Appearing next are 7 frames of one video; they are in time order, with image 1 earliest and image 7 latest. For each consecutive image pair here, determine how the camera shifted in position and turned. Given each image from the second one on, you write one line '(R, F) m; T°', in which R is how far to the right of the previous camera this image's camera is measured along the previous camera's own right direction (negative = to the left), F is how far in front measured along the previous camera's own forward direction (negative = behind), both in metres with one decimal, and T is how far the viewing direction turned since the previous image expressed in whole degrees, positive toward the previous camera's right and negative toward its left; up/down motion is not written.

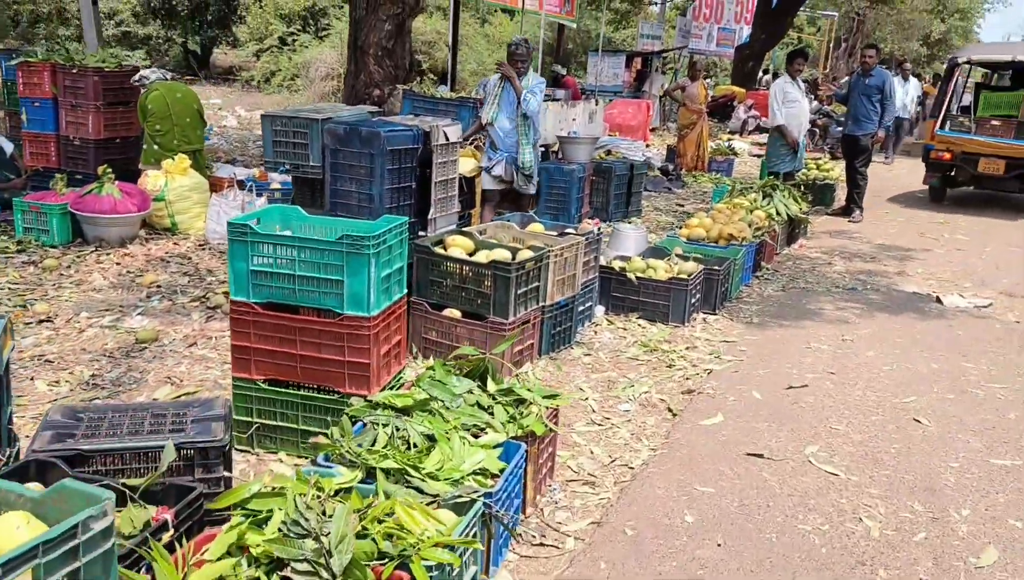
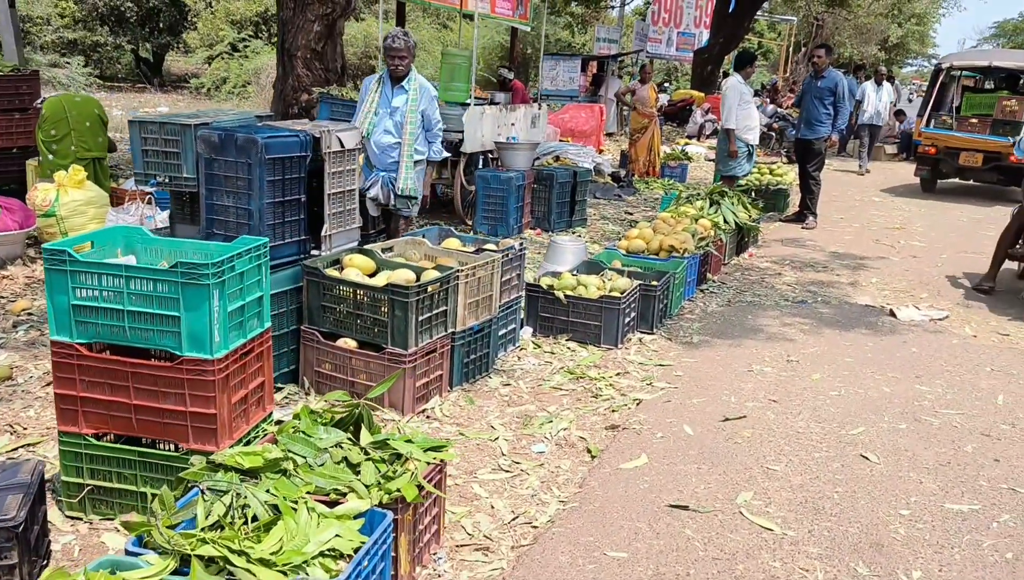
(+0.4, +0.6) m; +2°
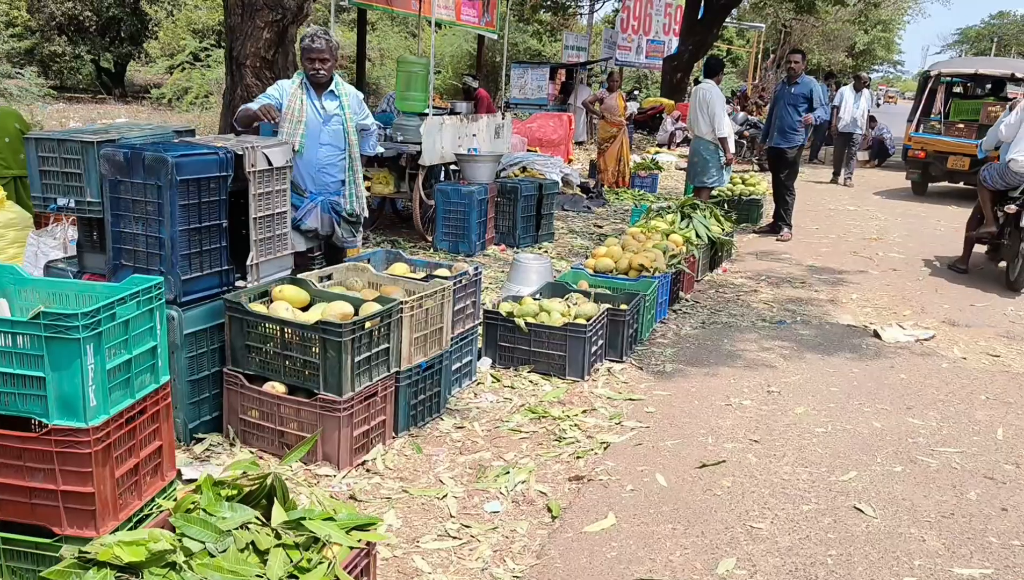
(+0.1, +0.5) m; +2°
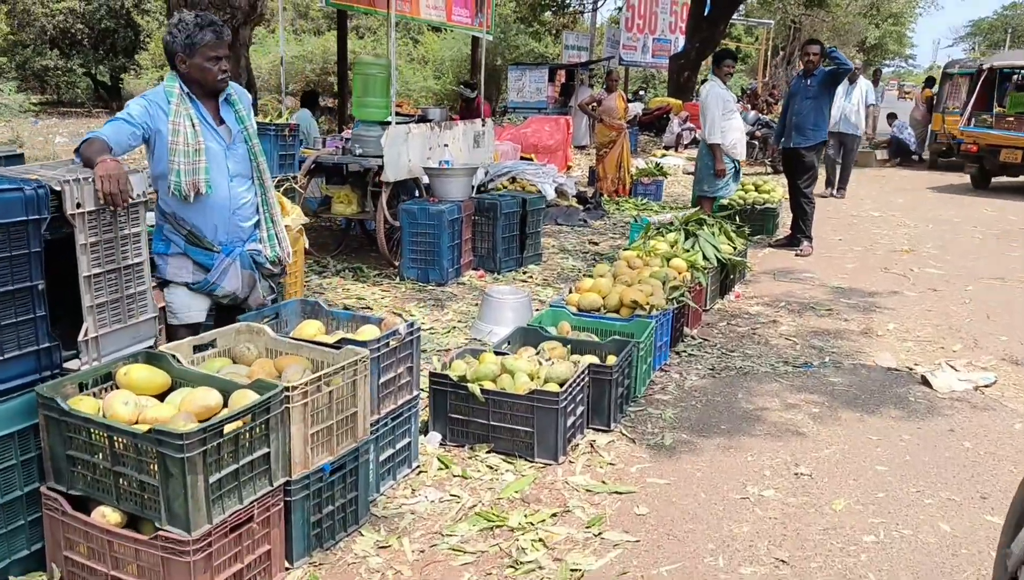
(+0.3, +1.1) m; -1°
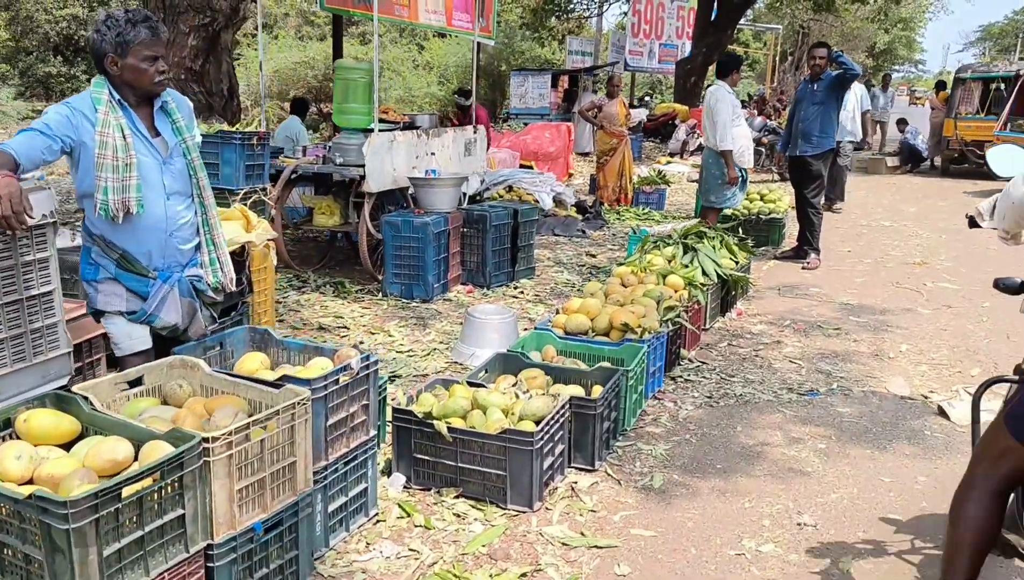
(+0.2, +0.4) m; -1°
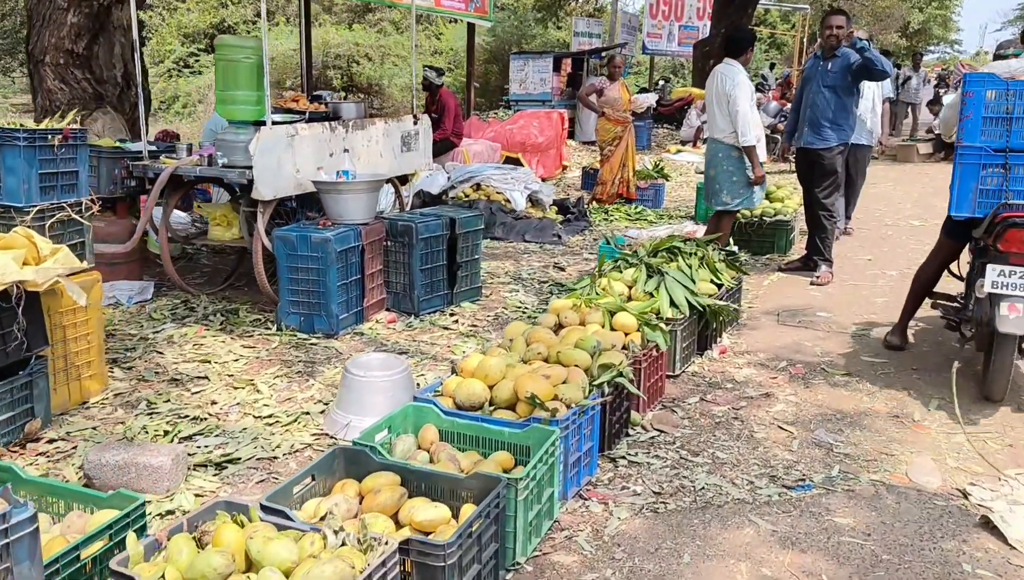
(+0.7, +1.4) m; -2°
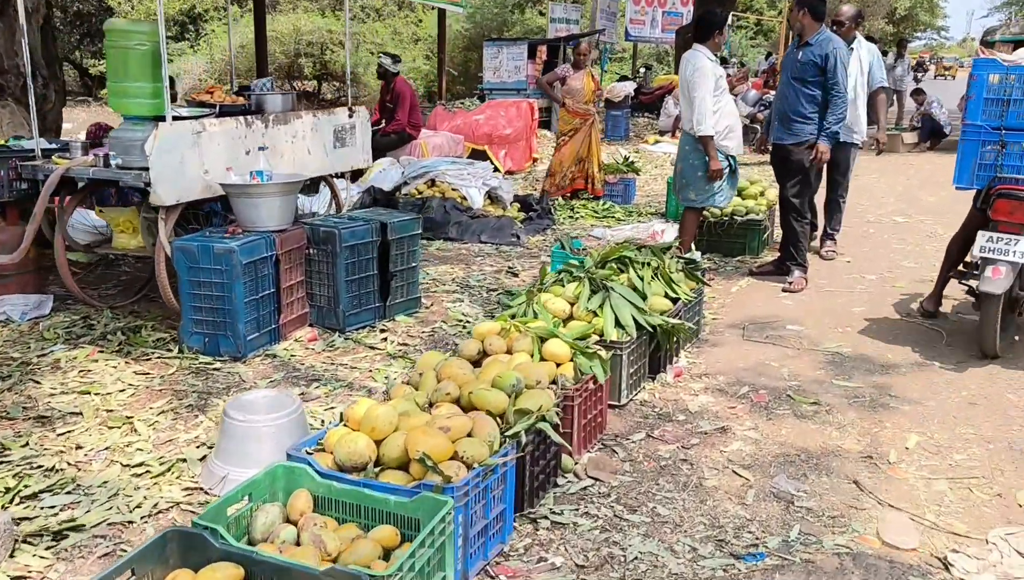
(+0.3, +0.6) m; +1°
